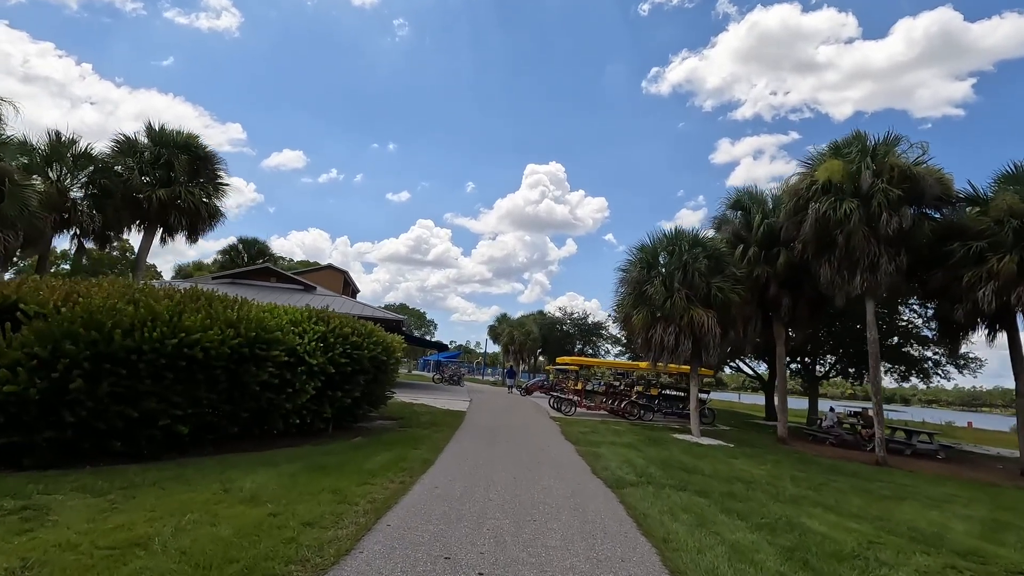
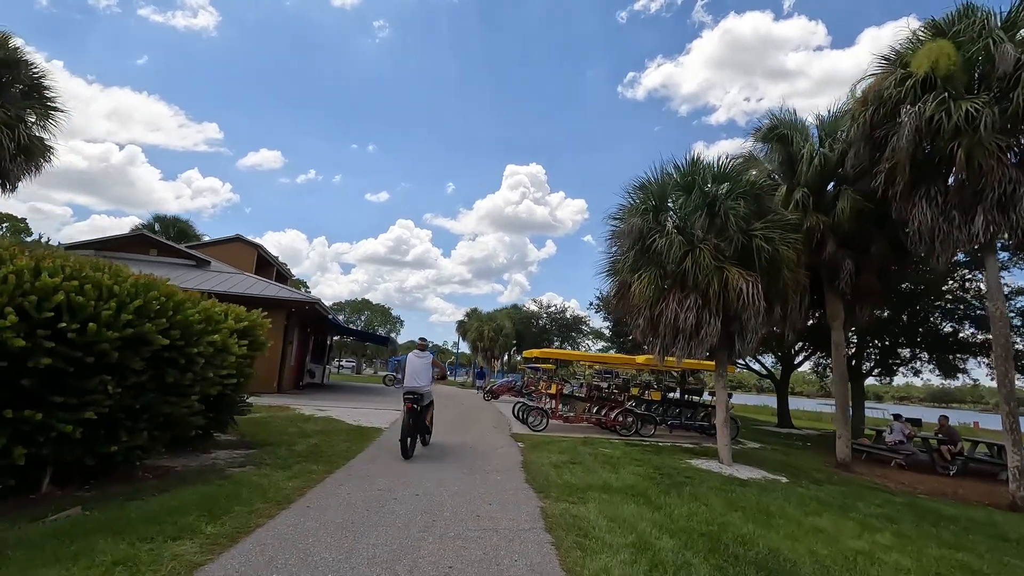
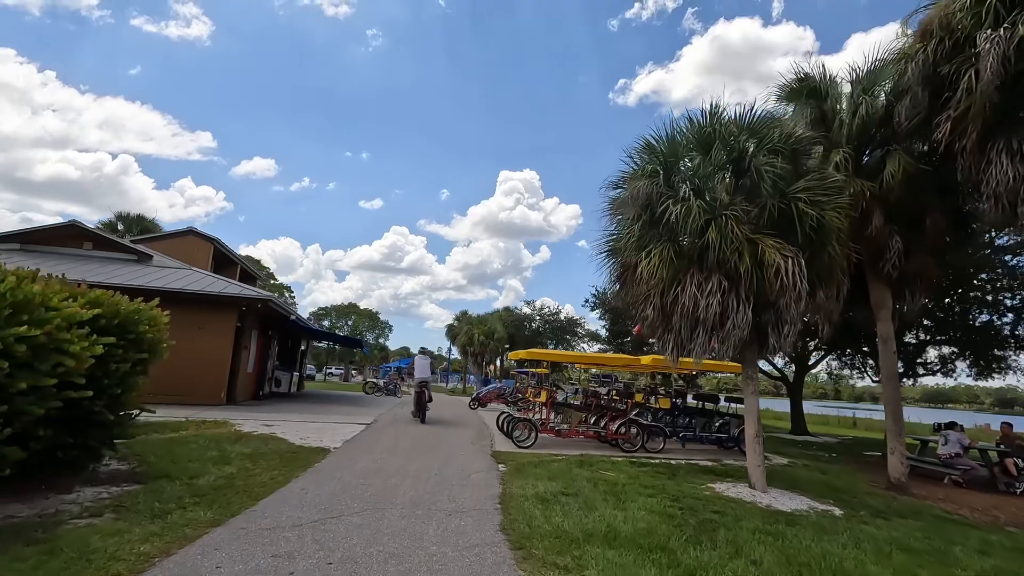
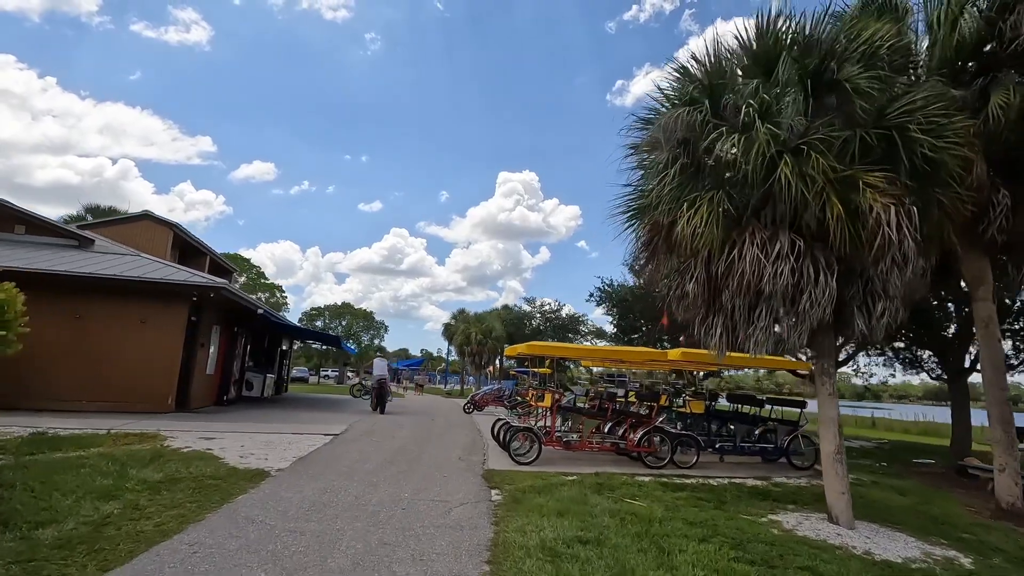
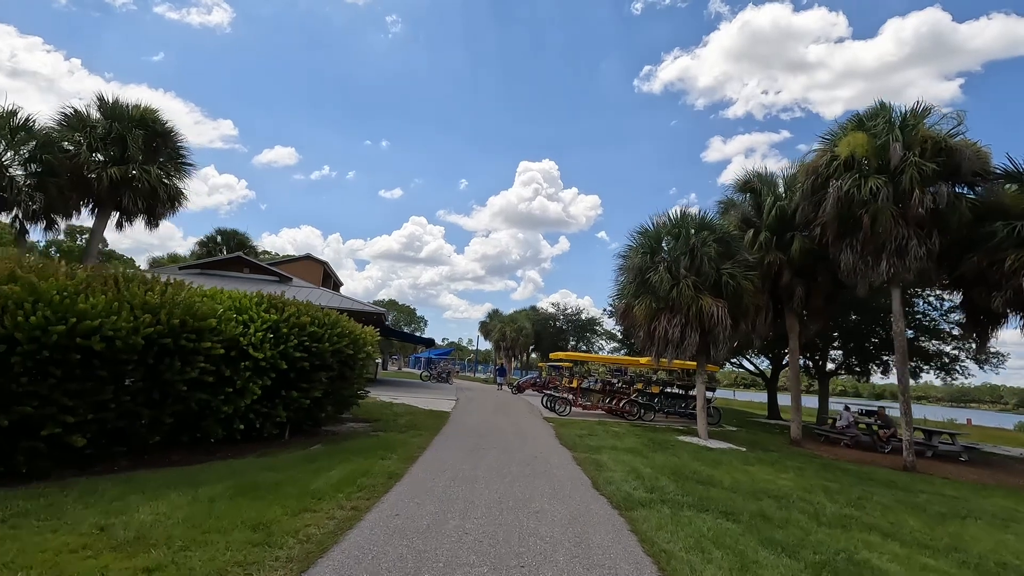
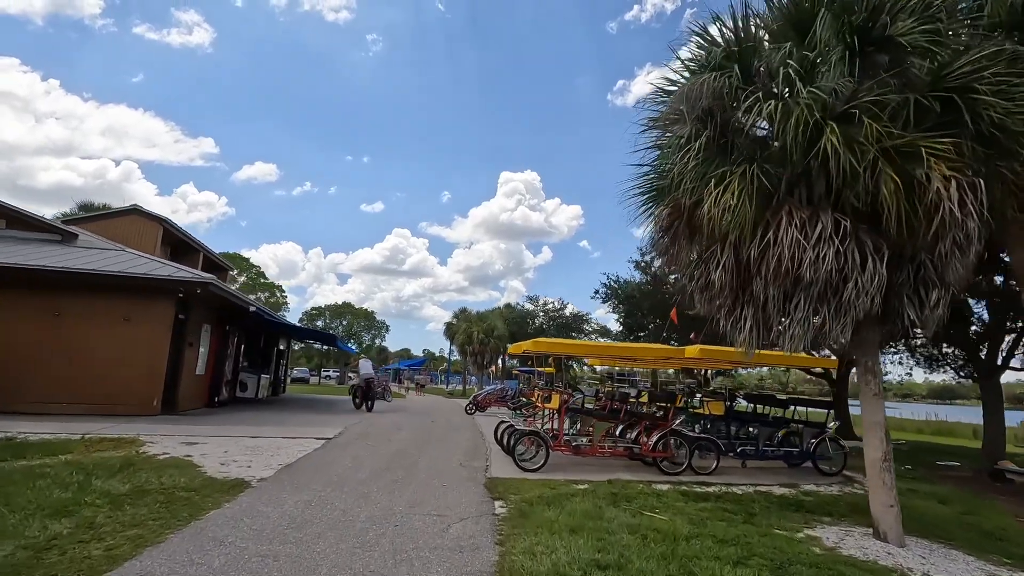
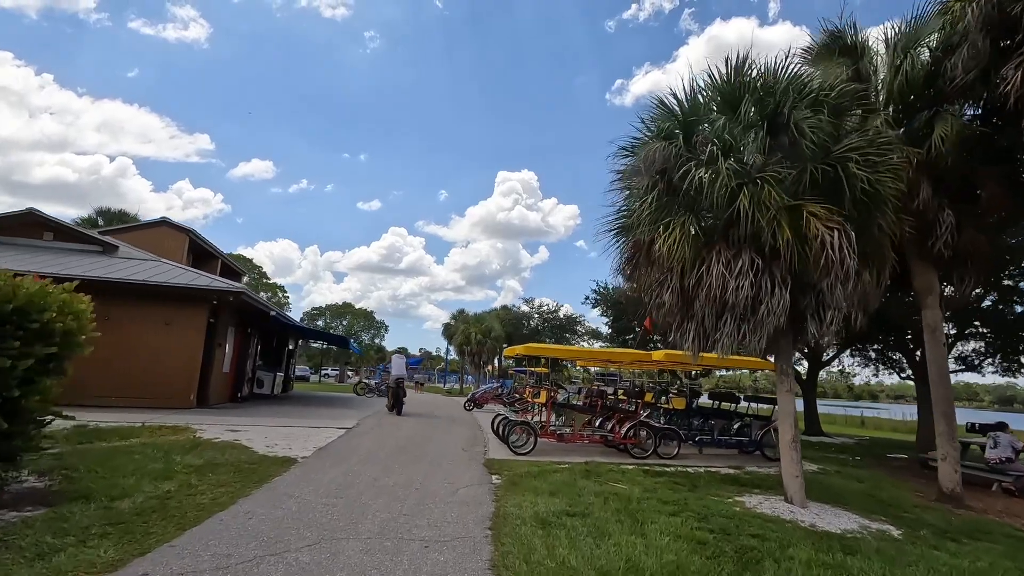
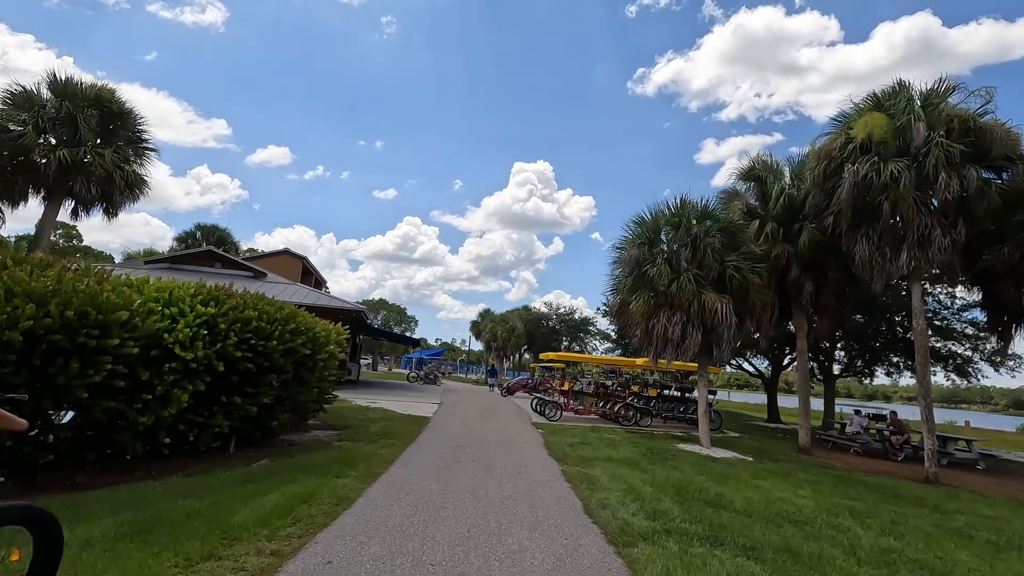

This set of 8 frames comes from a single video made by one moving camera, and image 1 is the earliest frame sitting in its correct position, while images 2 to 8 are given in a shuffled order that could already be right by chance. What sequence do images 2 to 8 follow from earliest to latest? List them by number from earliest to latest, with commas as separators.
5, 8, 2, 3, 7, 4, 6
